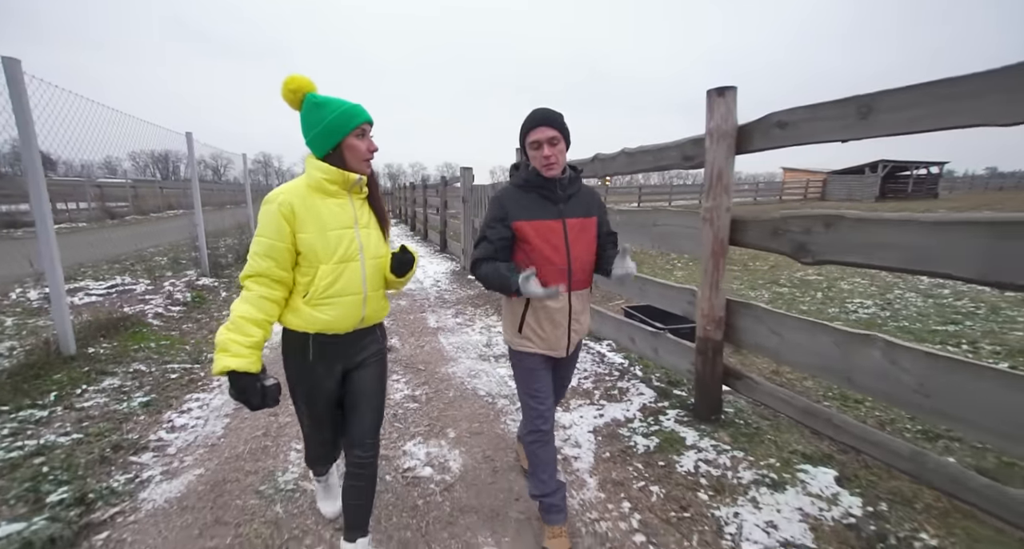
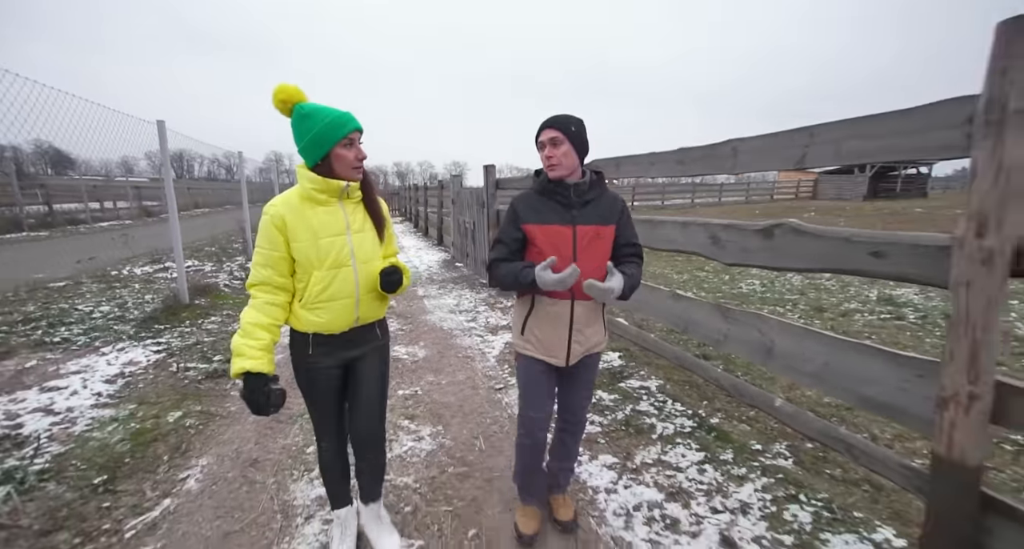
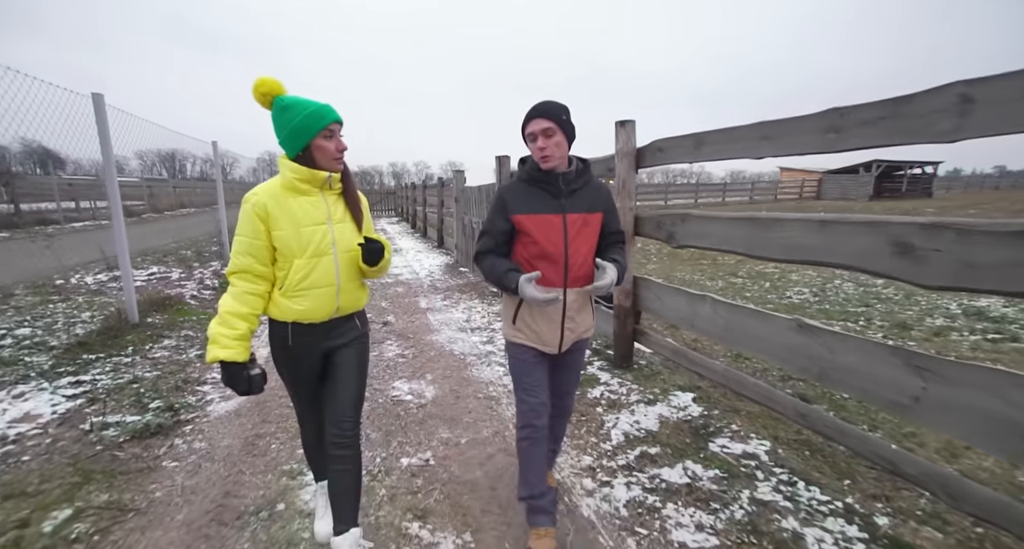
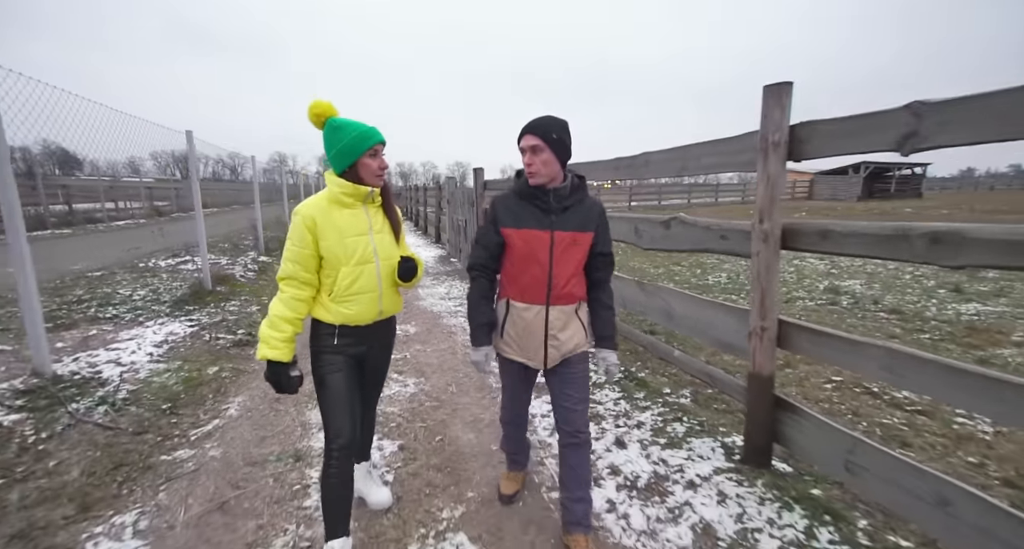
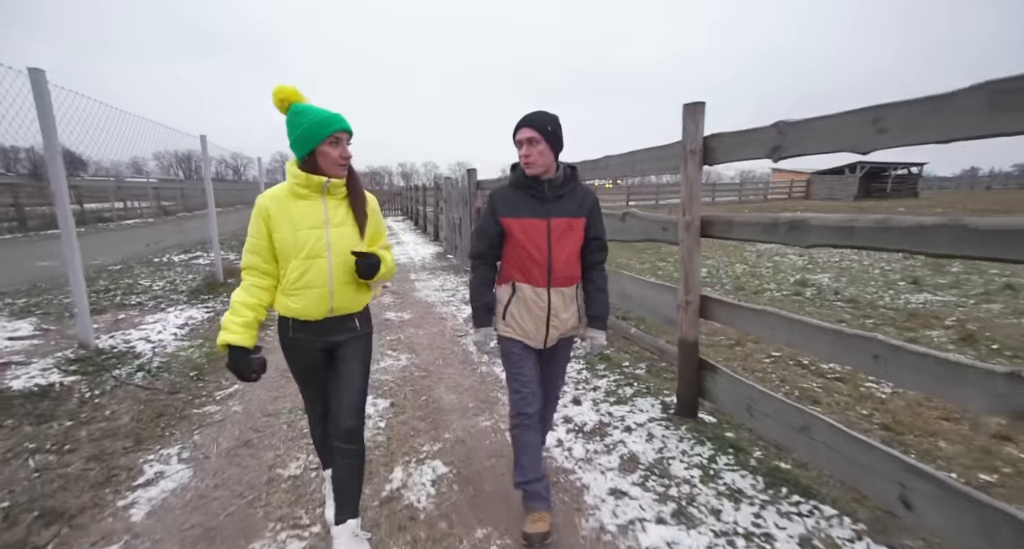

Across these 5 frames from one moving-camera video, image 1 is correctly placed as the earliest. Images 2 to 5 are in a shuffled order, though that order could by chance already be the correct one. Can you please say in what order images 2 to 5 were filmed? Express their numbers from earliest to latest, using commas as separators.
3, 2, 4, 5
